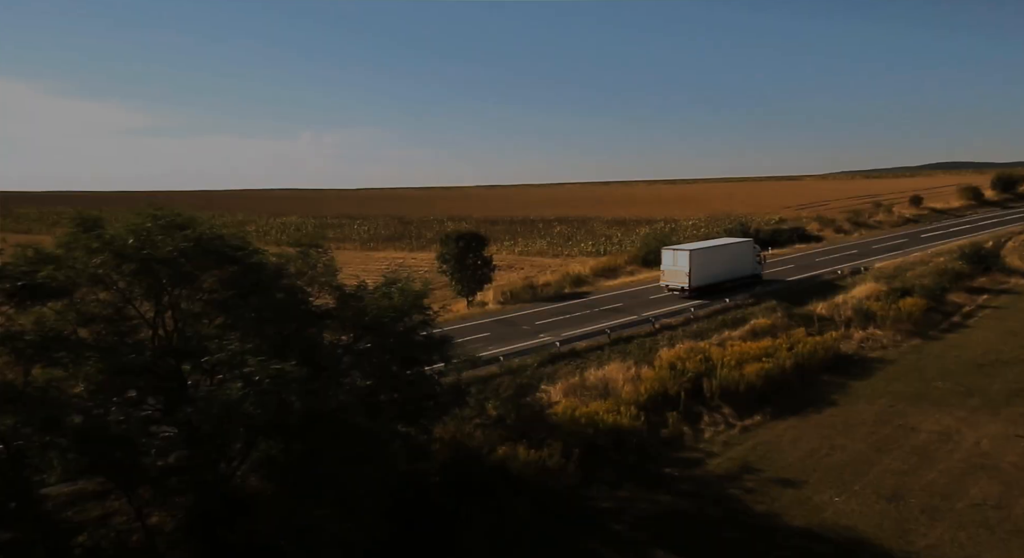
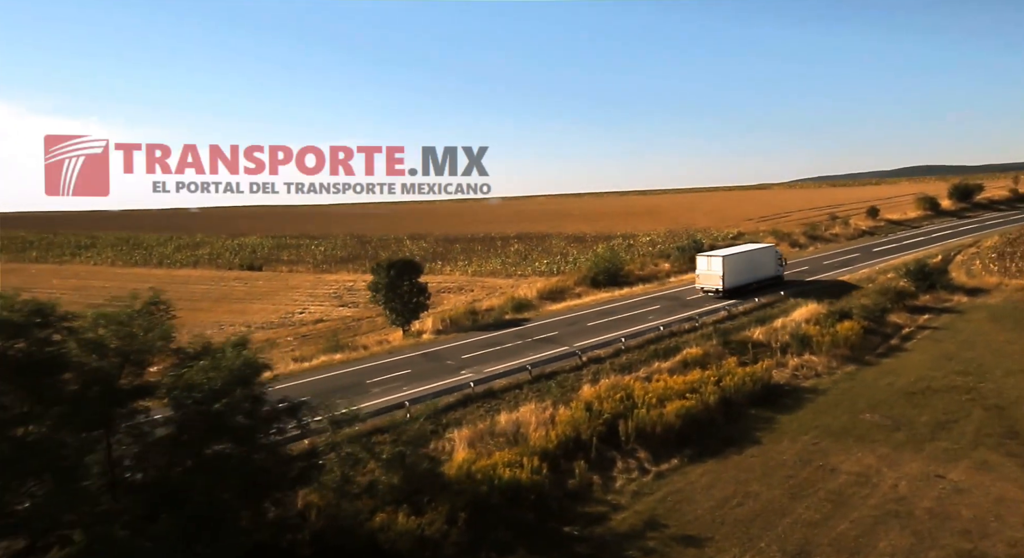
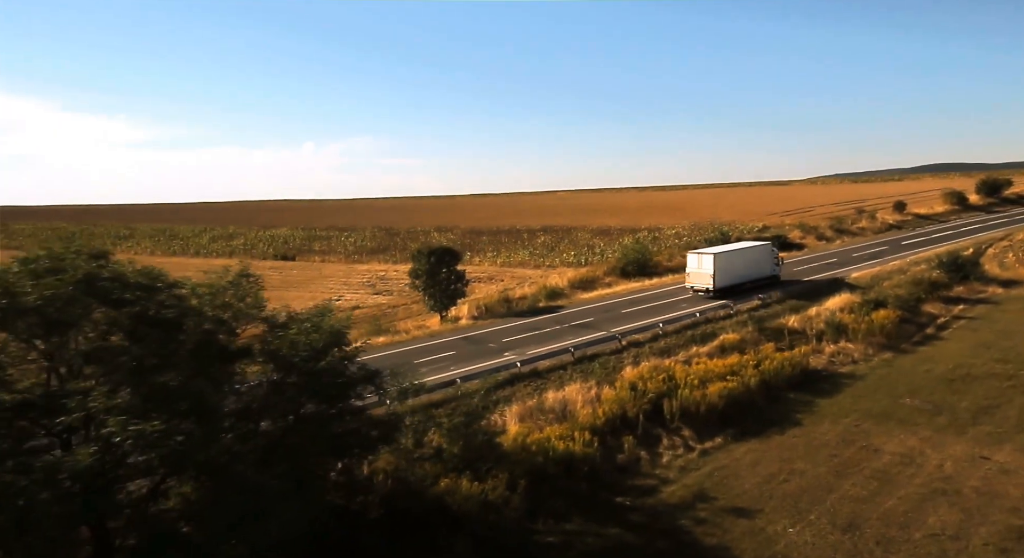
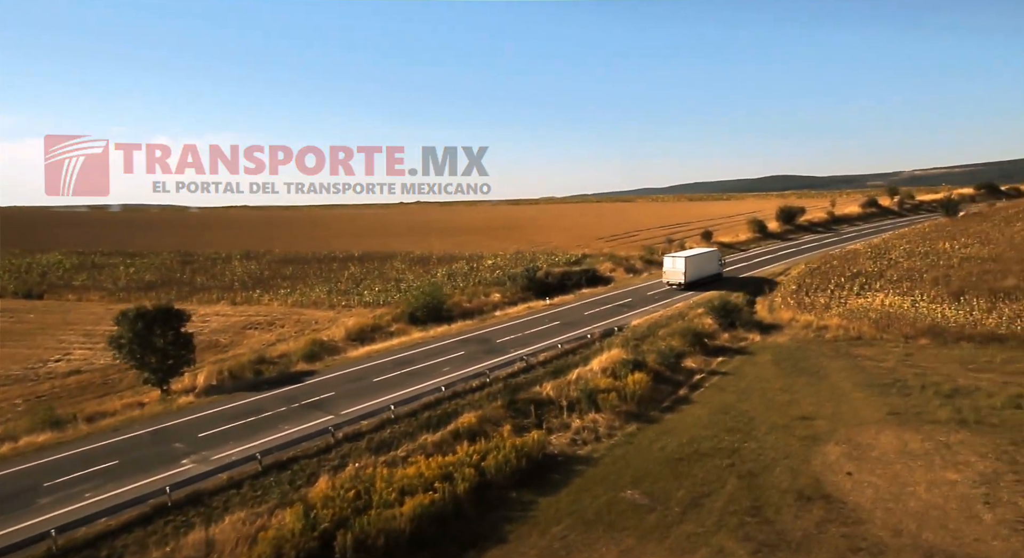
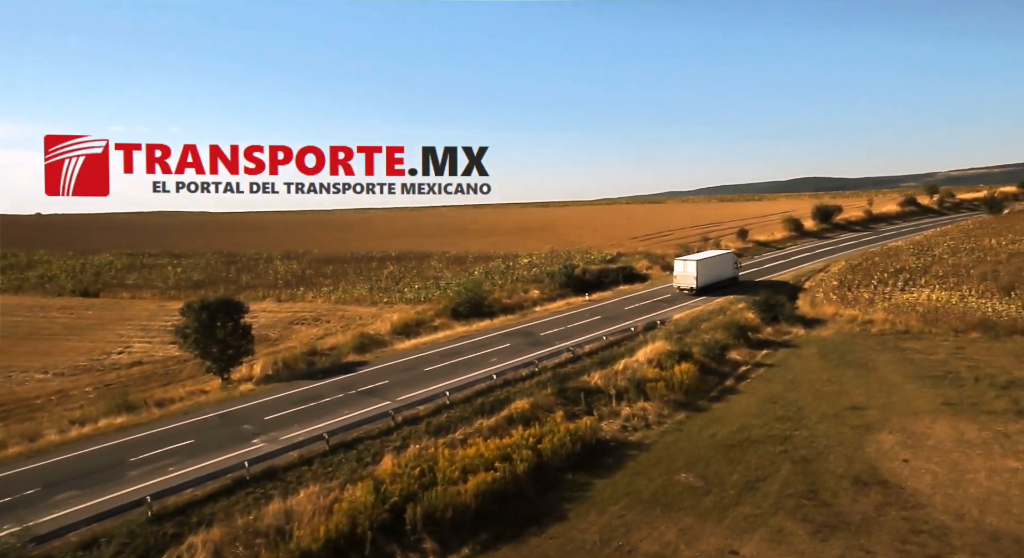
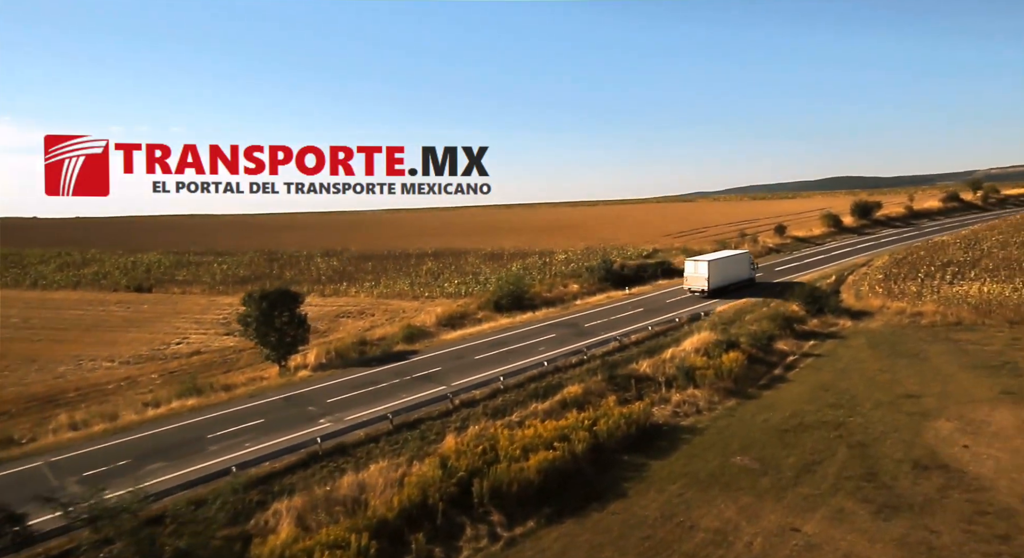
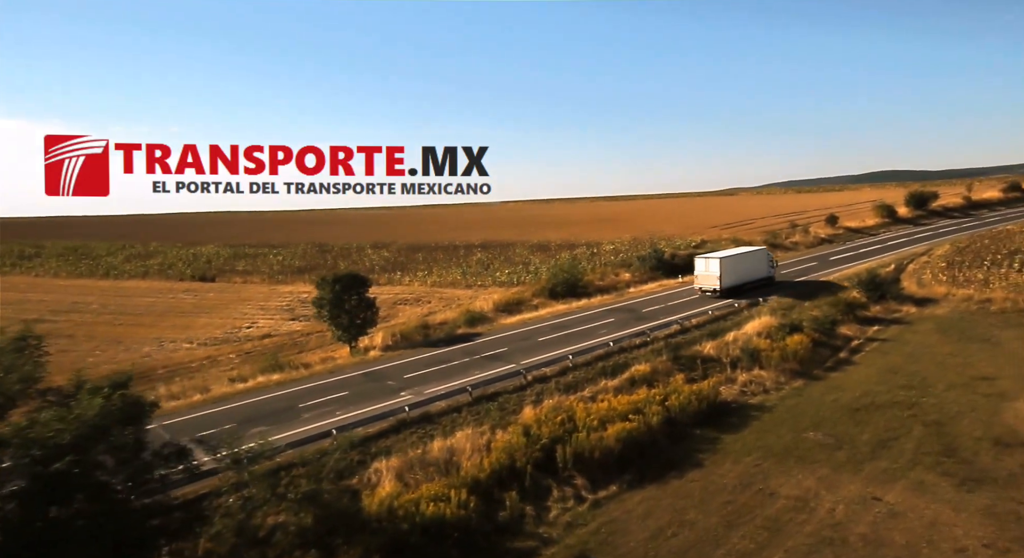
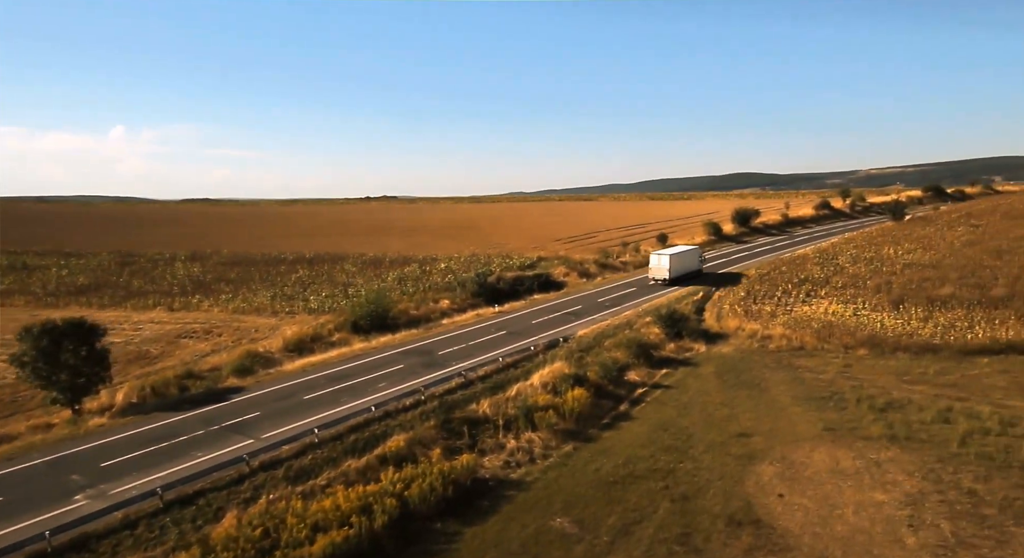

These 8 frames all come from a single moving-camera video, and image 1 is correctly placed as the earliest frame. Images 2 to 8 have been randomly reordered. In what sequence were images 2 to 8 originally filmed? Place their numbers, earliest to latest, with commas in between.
3, 2, 7, 6, 5, 4, 8
